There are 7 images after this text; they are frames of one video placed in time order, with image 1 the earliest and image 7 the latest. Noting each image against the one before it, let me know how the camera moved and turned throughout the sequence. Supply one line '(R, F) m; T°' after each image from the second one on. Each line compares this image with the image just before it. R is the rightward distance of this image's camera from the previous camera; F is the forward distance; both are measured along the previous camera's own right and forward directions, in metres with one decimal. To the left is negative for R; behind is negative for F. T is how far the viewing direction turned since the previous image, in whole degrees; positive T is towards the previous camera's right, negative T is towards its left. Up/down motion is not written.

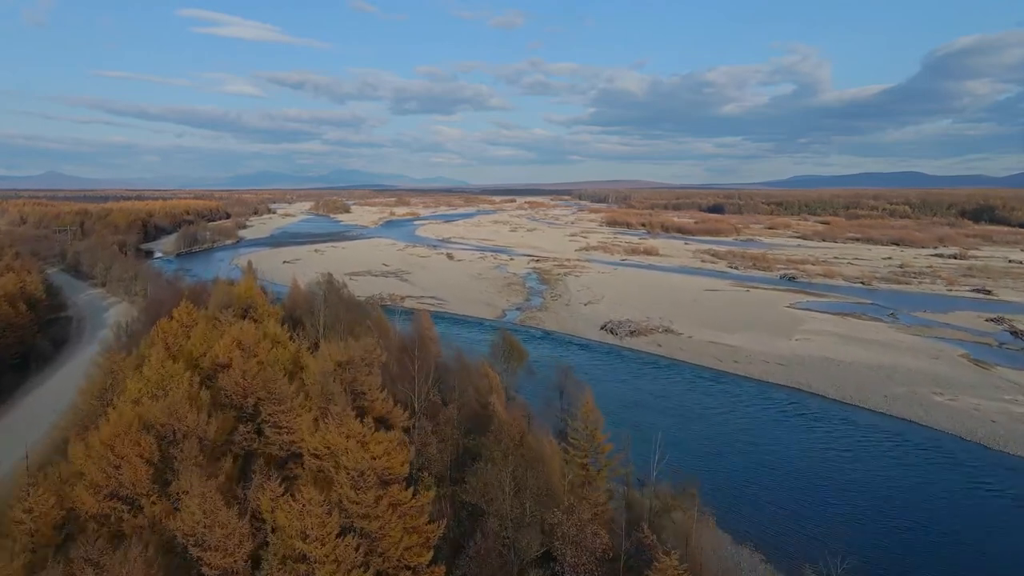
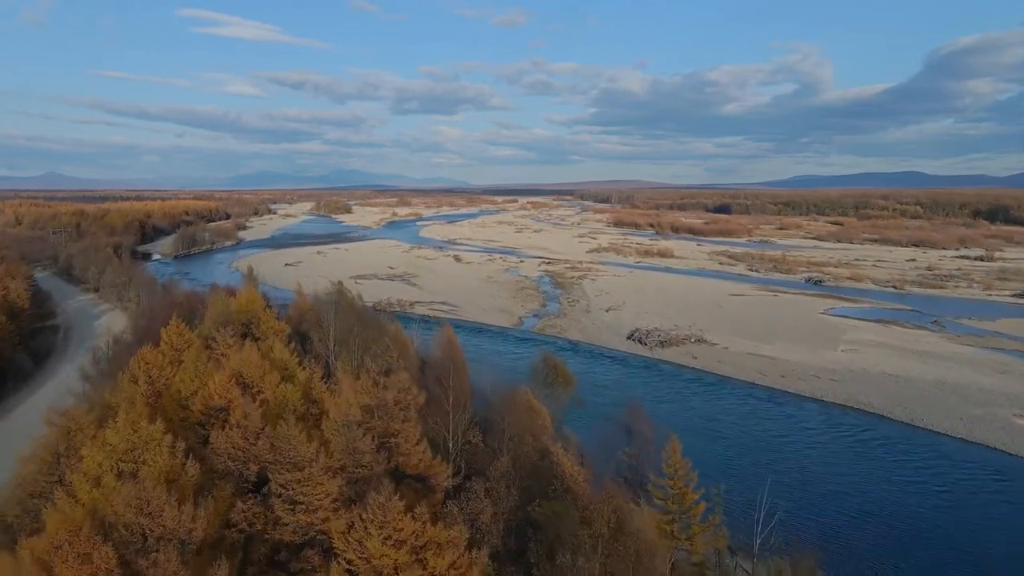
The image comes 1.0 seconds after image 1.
(-0.5, +1.6) m; 0°
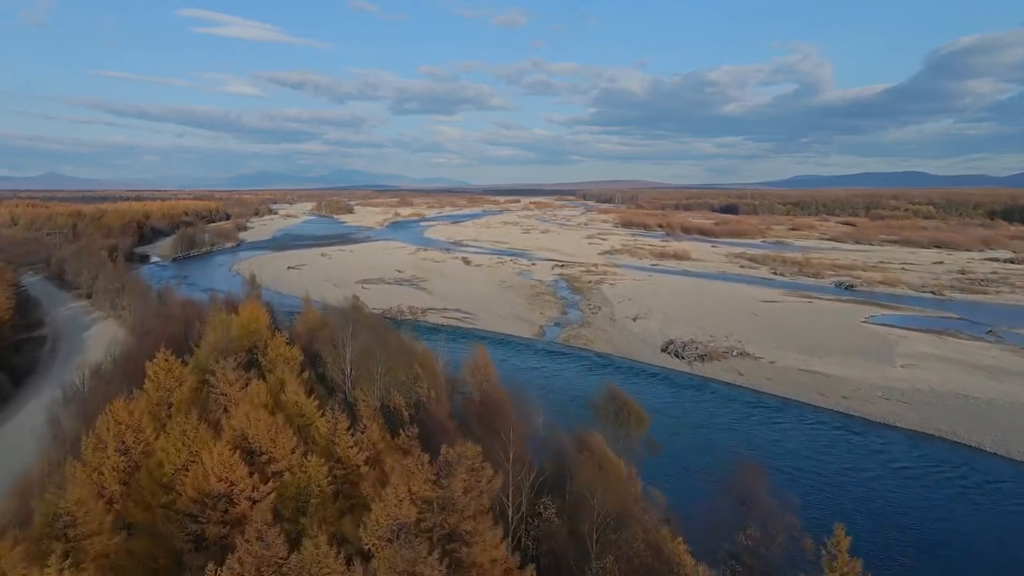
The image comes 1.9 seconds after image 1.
(-0.5, +1.6) m; 0°
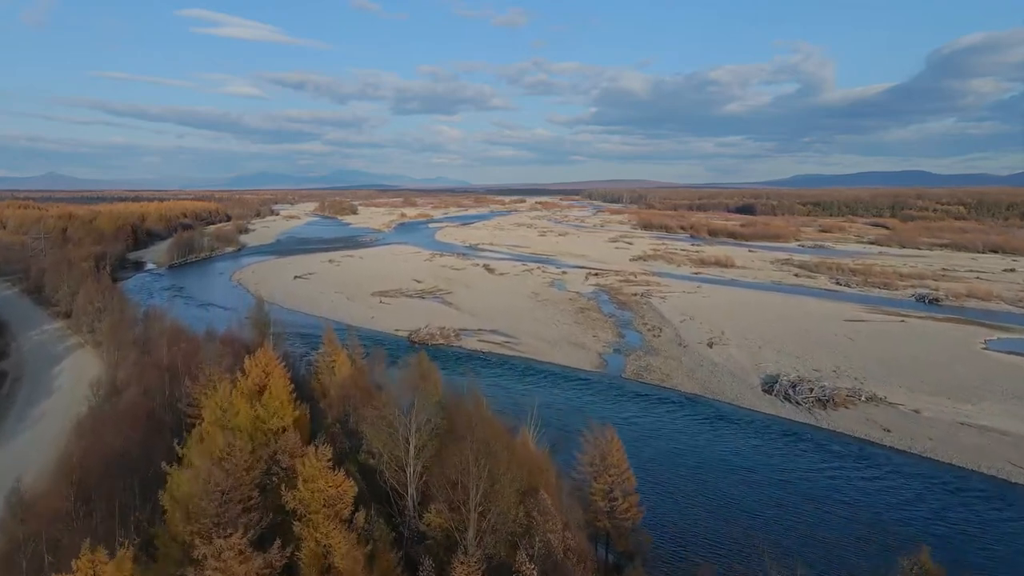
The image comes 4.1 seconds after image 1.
(-1.2, +3.7) m; 0°
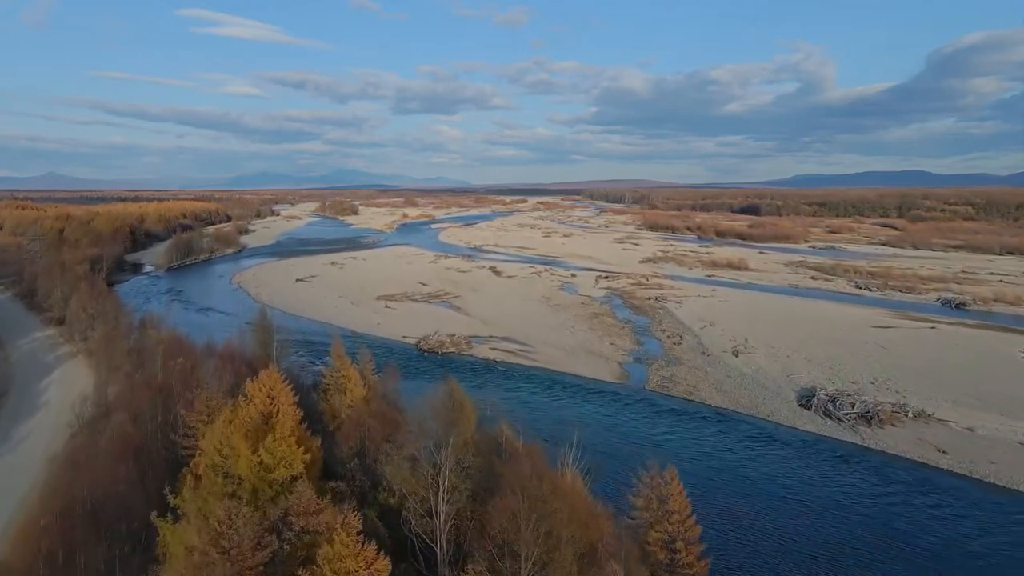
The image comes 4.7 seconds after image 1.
(-0.3, +1.0) m; 0°
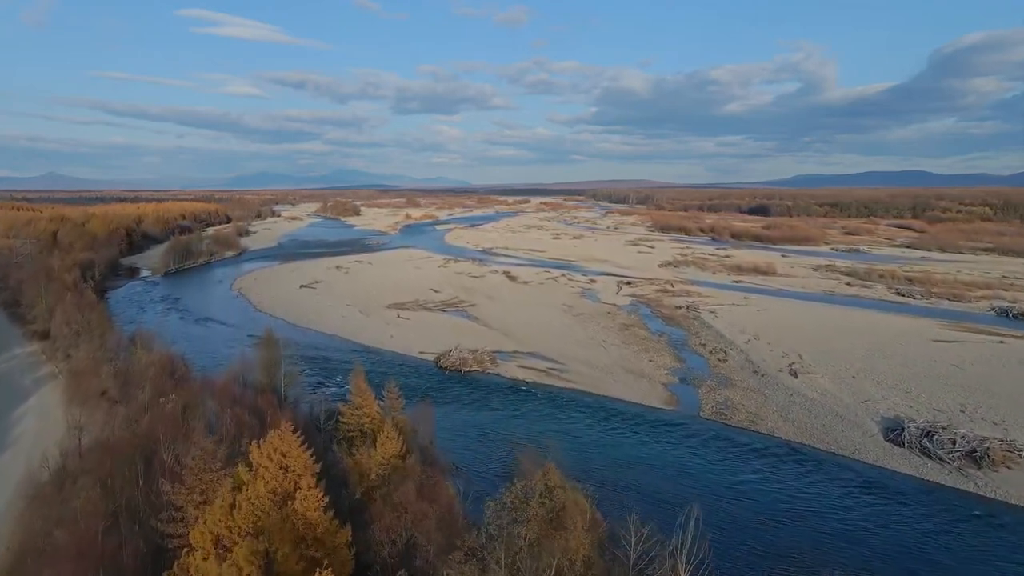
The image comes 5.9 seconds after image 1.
(-0.6, +2.0) m; 0°
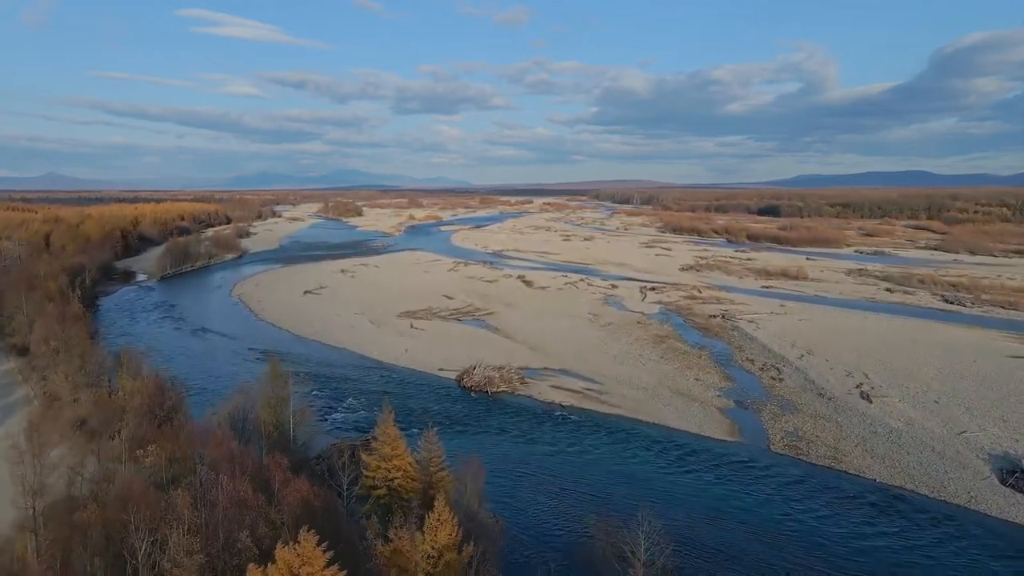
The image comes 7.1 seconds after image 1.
(-0.6, +2.0) m; 0°
